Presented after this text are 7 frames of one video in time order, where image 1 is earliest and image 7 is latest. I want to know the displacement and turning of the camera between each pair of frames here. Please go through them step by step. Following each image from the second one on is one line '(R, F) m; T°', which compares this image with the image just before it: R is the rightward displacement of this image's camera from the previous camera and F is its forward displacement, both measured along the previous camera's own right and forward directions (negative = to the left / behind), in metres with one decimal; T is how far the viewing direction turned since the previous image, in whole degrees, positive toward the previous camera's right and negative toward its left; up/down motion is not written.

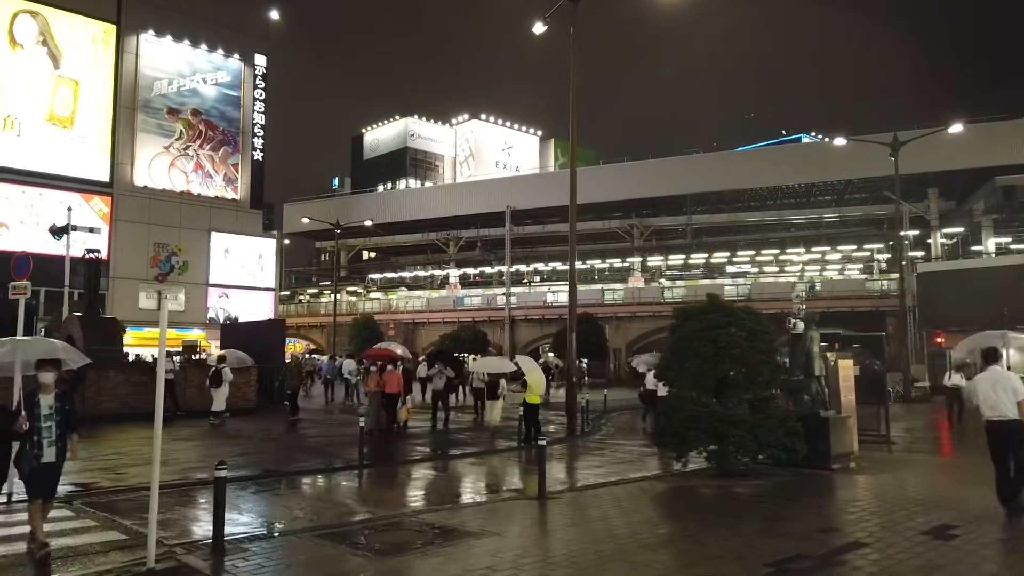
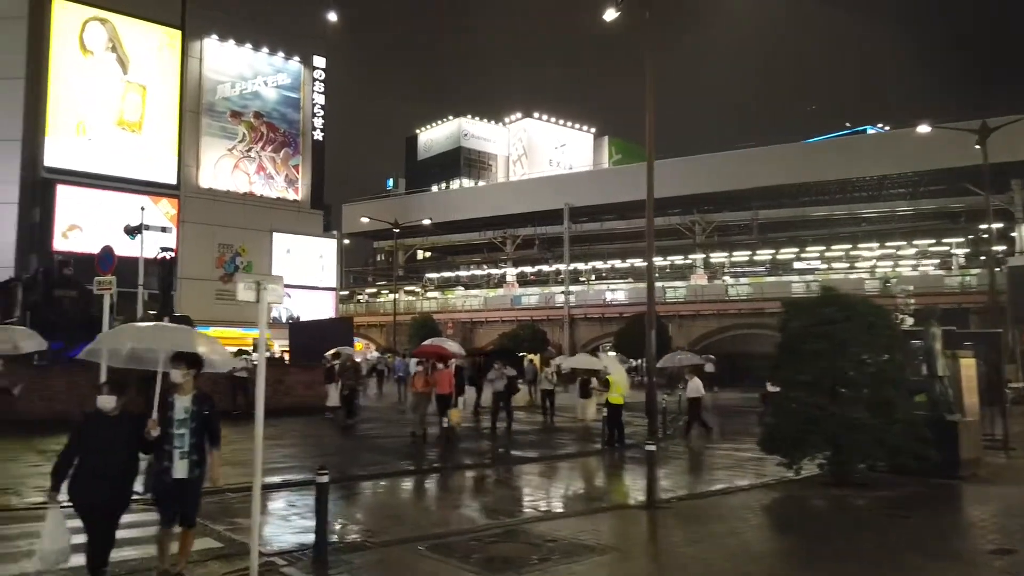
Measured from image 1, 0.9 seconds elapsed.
(-0.6, +0.6) m; -4°
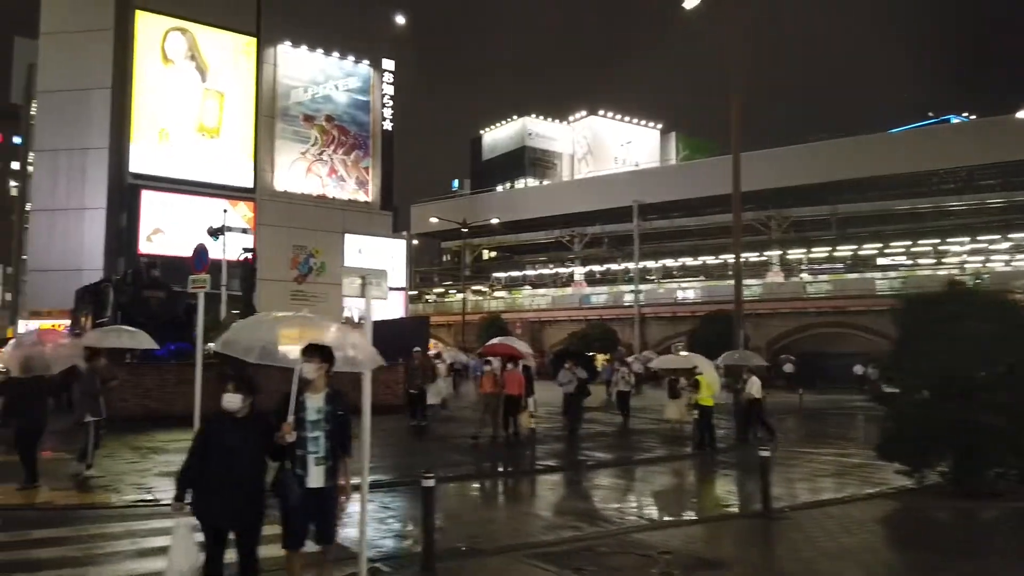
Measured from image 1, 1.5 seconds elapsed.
(-0.4, +0.4) m; -5°
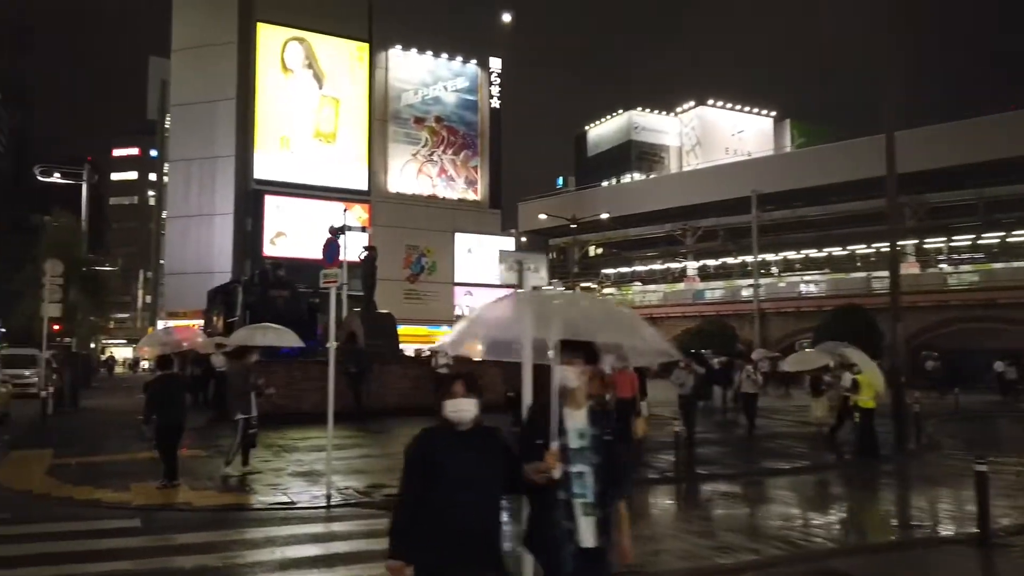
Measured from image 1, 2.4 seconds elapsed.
(-0.5, +0.7) m; -8°
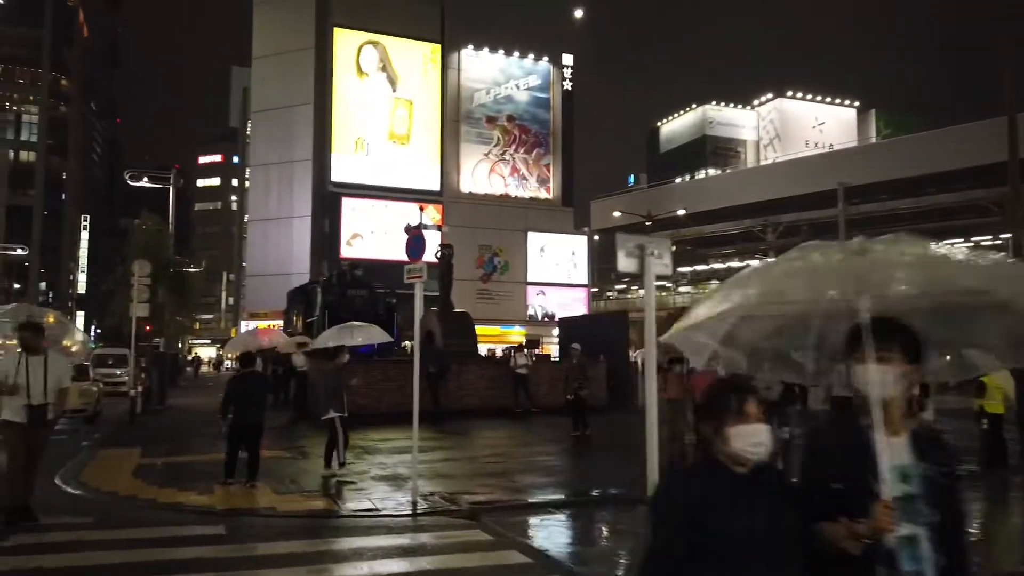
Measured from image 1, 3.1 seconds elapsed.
(-0.3, +0.6) m; -5°
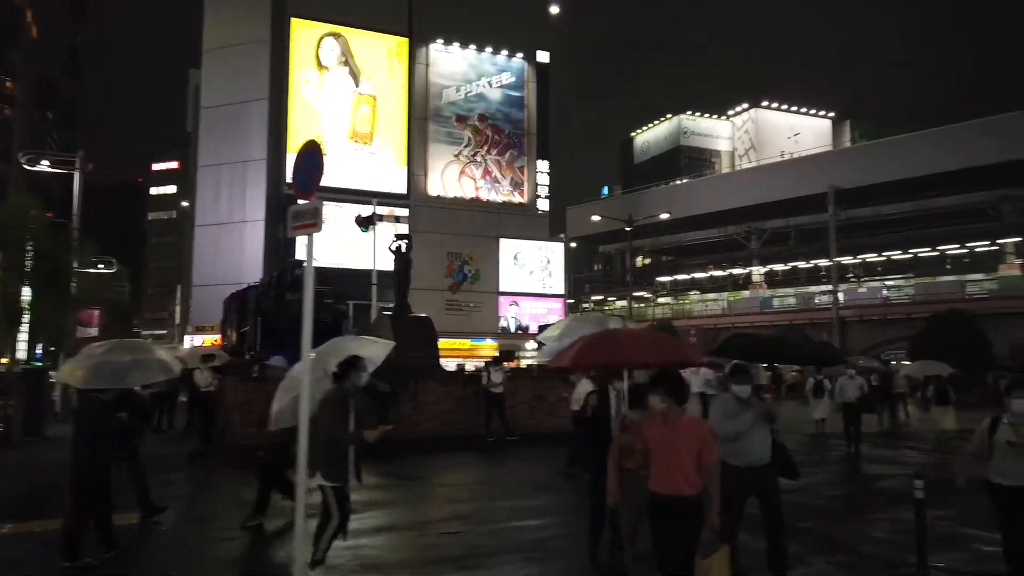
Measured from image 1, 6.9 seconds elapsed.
(0.0, +3.8) m; +2°
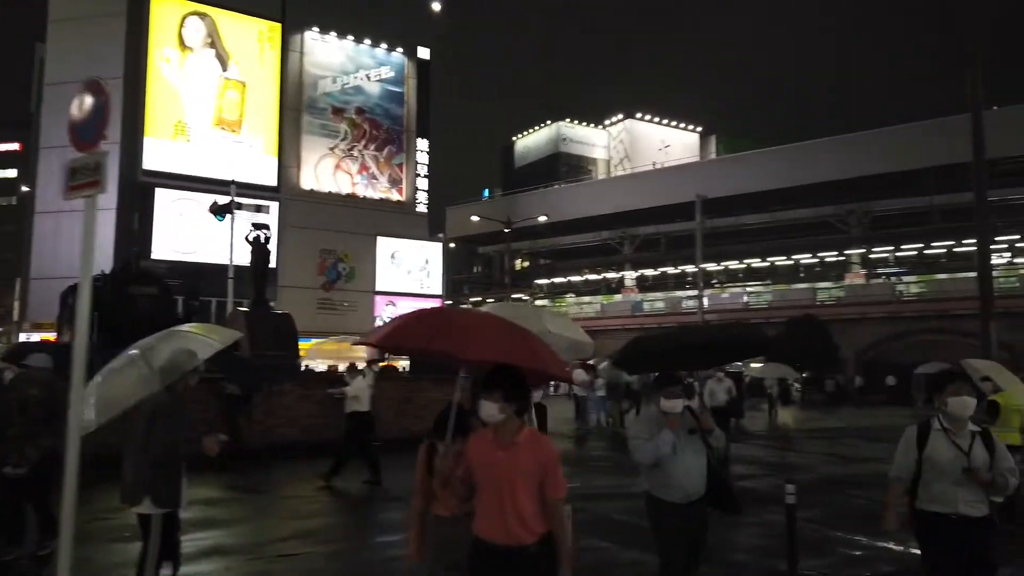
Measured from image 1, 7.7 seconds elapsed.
(+0.2, +0.7) m; +9°
